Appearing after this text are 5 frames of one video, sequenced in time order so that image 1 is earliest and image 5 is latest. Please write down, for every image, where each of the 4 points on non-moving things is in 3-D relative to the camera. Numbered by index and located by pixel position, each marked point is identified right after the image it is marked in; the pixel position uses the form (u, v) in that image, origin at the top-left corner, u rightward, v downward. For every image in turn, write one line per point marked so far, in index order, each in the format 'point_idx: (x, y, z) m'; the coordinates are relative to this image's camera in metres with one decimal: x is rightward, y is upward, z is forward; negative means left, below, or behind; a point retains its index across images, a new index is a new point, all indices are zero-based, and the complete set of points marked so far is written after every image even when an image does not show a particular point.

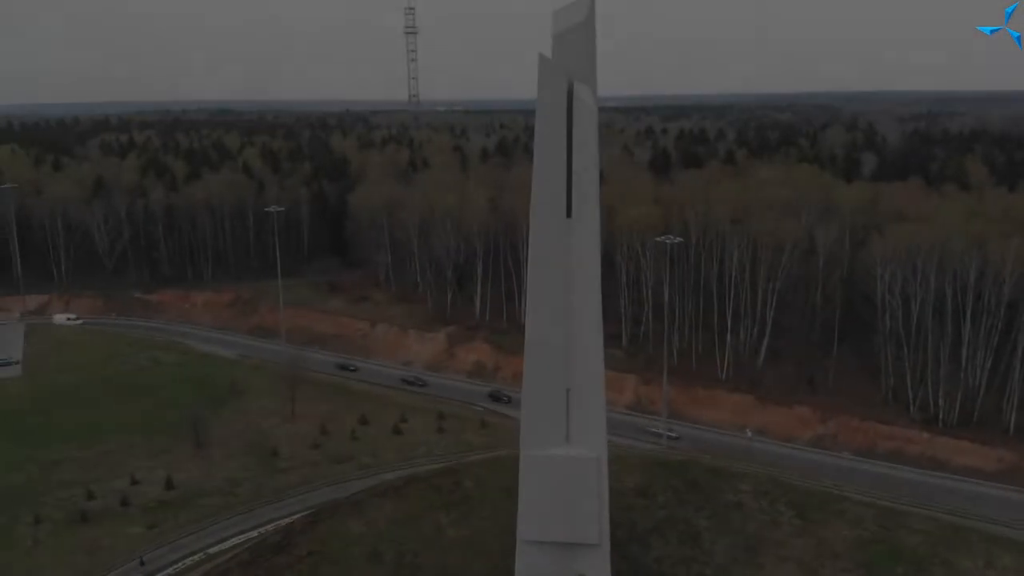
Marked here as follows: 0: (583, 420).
0: (+1.1, -2.1, +14.8) m
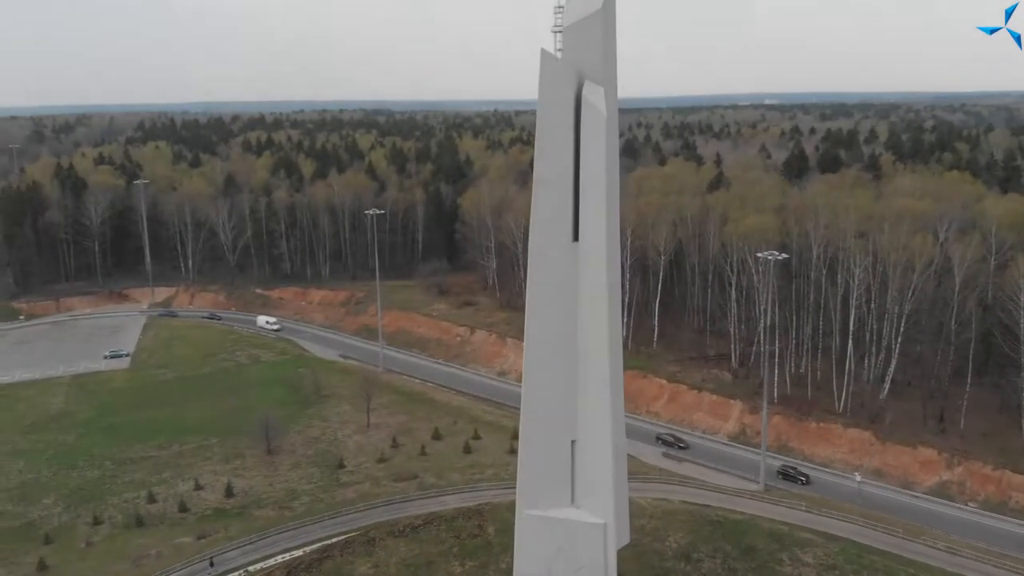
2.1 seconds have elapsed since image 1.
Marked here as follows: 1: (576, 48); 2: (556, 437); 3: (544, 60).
0: (+1.1, -2.6, +12.6) m
1: (+0.8, +3.1, +12.2) m
2: (+0.6, -2.0, +12.7) m
3: (+0.4, +2.9, +11.9) m
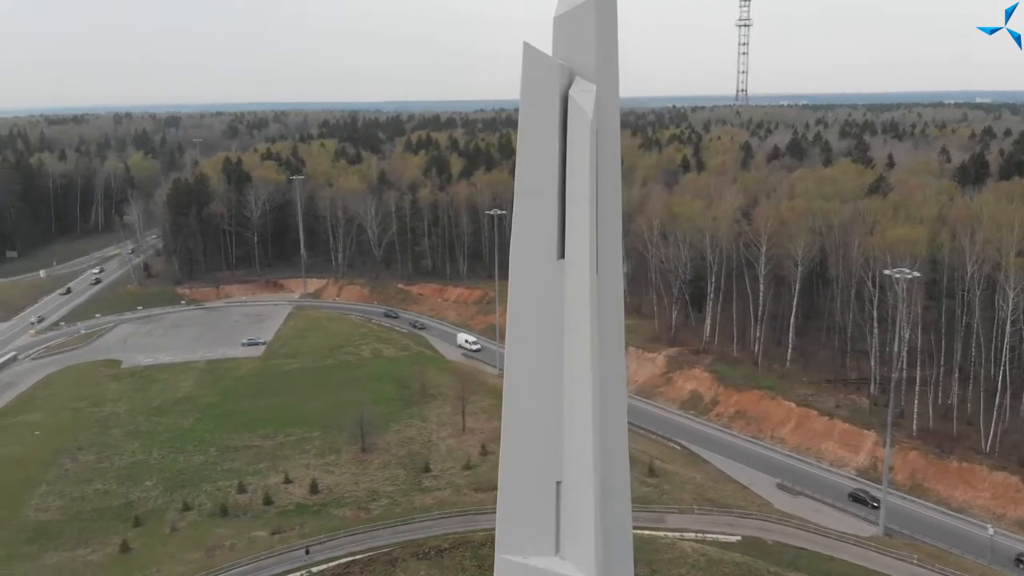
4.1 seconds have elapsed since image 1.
0: (+0.7, -2.9, +11.2) m
1: (+0.7, +2.9, +10.8) m
2: (+0.3, -2.3, +11.4) m
3: (+0.2, +2.7, +10.7) m
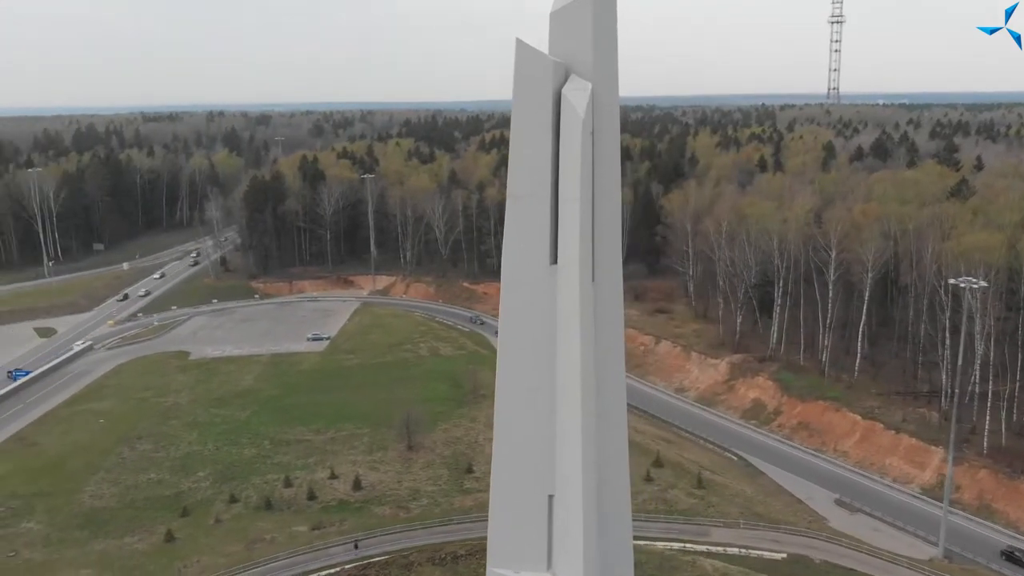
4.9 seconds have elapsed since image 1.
0: (+0.6, -2.9, +10.8) m
1: (+0.6, +2.8, +10.4) m
2: (+0.2, -2.4, +11.0) m
3: (+0.1, +2.6, +10.3) m
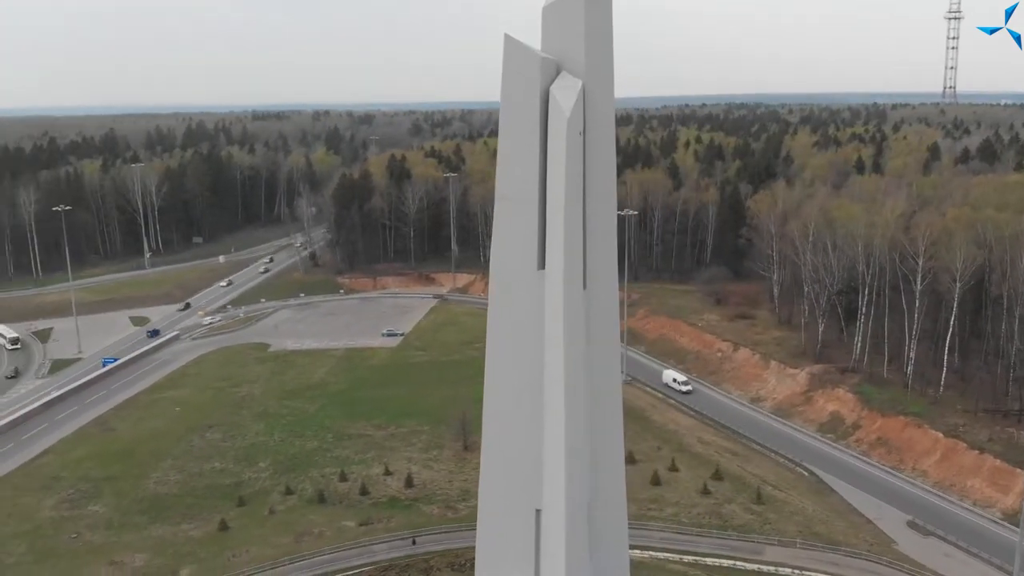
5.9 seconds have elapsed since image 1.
0: (+0.4, -3.0, +10.4) m
1: (+0.5, +2.7, +10.0) m
2: (+0.1, -2.4, +10.7) m
3: (0.0, +2.5, +9.9) m
